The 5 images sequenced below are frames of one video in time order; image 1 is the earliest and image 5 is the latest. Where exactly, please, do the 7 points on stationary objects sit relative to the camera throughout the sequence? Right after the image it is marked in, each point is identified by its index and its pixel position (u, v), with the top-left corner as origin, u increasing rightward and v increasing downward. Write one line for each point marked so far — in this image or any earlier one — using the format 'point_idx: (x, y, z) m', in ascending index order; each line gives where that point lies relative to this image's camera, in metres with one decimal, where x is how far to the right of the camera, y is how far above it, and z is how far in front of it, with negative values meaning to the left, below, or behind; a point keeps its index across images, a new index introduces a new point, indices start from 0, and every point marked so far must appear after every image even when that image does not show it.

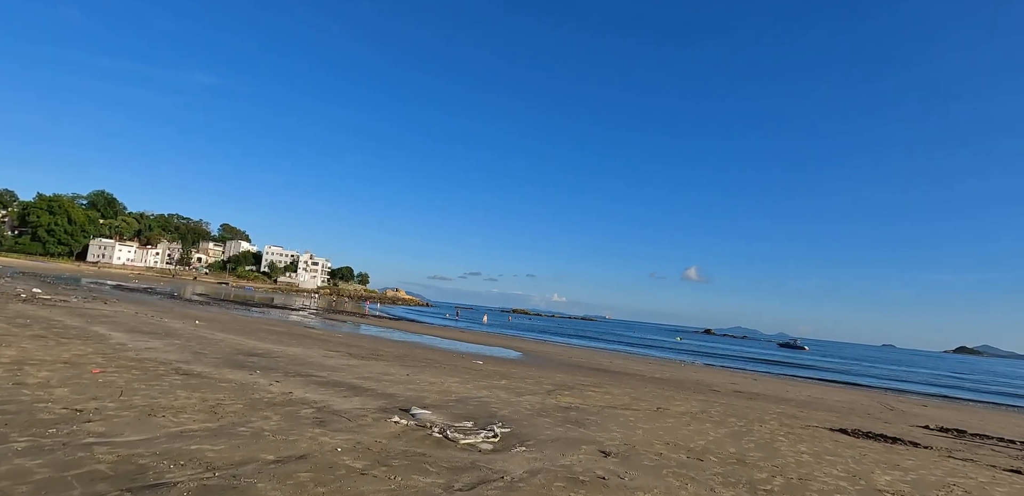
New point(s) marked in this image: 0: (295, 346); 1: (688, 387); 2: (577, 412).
0: (-7.3, -3.3, +17.0) m
1: (+6.7, -5.3, +19.4) m
2: (+1.3, -3.3, +10.1) m
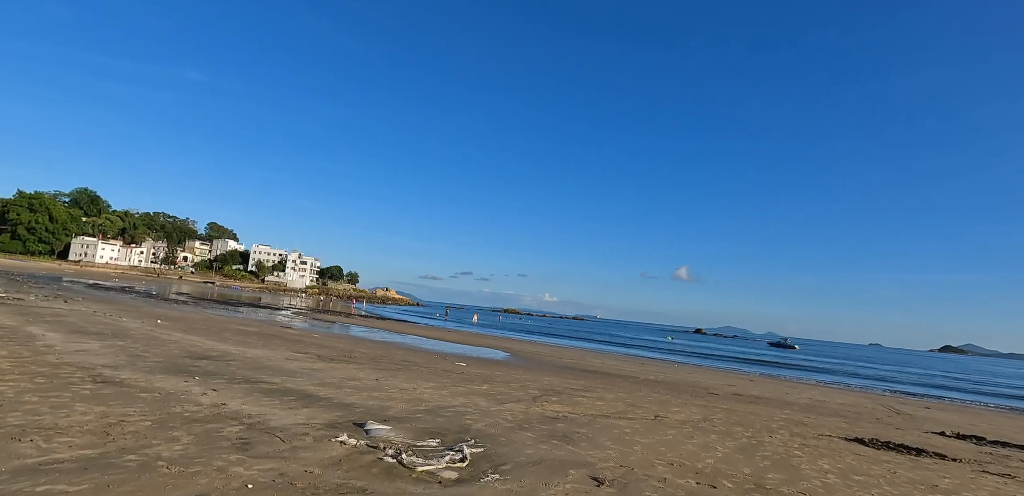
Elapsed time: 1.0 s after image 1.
0: (-7.8, -3.0, +15.6) m
1: (+6.2, -5.1, +18.2) m
2: (+0.9, -3.0, +8.9) m
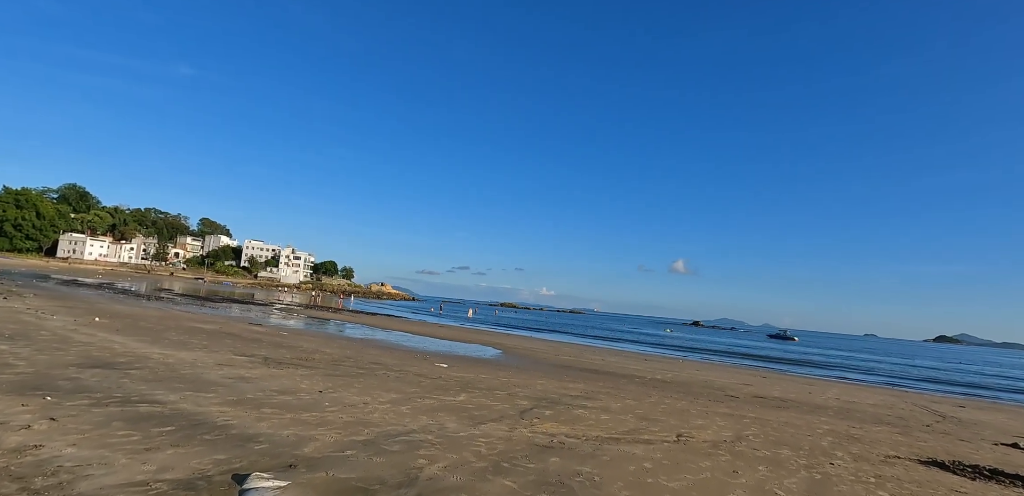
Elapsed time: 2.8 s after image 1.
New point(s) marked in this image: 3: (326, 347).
0: (-8.1, -2.6, +13.1) m
1: (+5.8, -4.5, +15.8) m
2: (+0.6, -2.6, +6.4) m
3: (-6.2, -3.3, +17.2) m
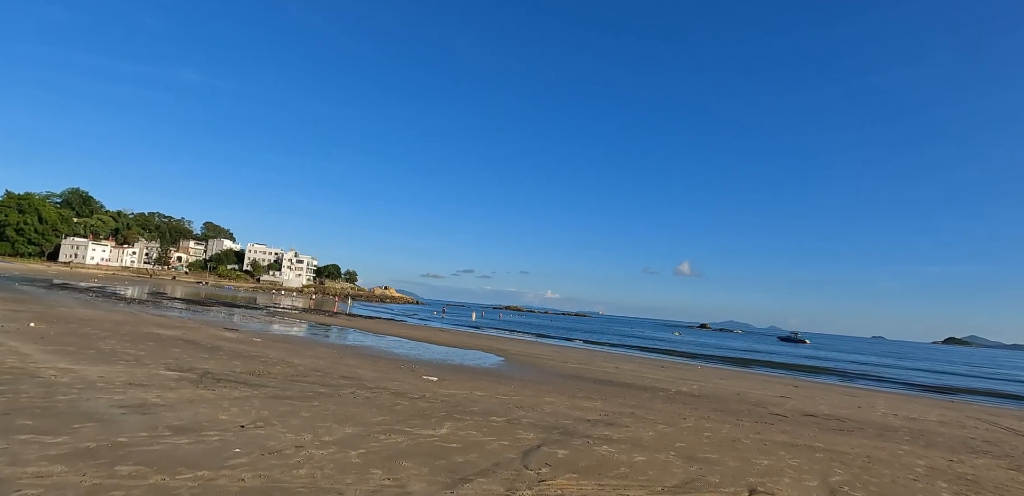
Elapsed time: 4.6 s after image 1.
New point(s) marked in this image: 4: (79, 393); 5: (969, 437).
0: (-8.1, -2.3, +10.6) m
1: (+5.9, -4.2, +13.1) m
2: (+0.6, -2.3, +3.8) m
3: (-6.2, -3.1, +14.6) m
4: (-6.3, -2.1, +7.6) m
5: (+11.5, -4.7, +12.9) m
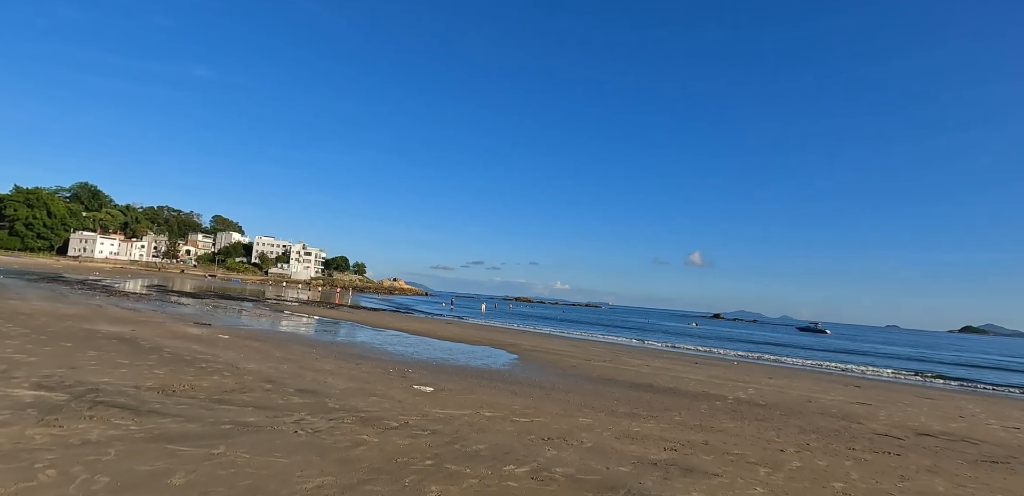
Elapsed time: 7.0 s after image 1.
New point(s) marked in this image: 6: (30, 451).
0: (-7.7, -1.8, +7.4) m
1: (+6.3, -3.5, +9.7) m
2: (+0.8, -1.8, +0.5) m
3: (-5.8, -2.5, +11.5) m
4: (-6.0, -1.6, +4.4) m
5: (+11.9, -4.0, +9.4) m
6: (-4.3, -1.8, +4.8) m
